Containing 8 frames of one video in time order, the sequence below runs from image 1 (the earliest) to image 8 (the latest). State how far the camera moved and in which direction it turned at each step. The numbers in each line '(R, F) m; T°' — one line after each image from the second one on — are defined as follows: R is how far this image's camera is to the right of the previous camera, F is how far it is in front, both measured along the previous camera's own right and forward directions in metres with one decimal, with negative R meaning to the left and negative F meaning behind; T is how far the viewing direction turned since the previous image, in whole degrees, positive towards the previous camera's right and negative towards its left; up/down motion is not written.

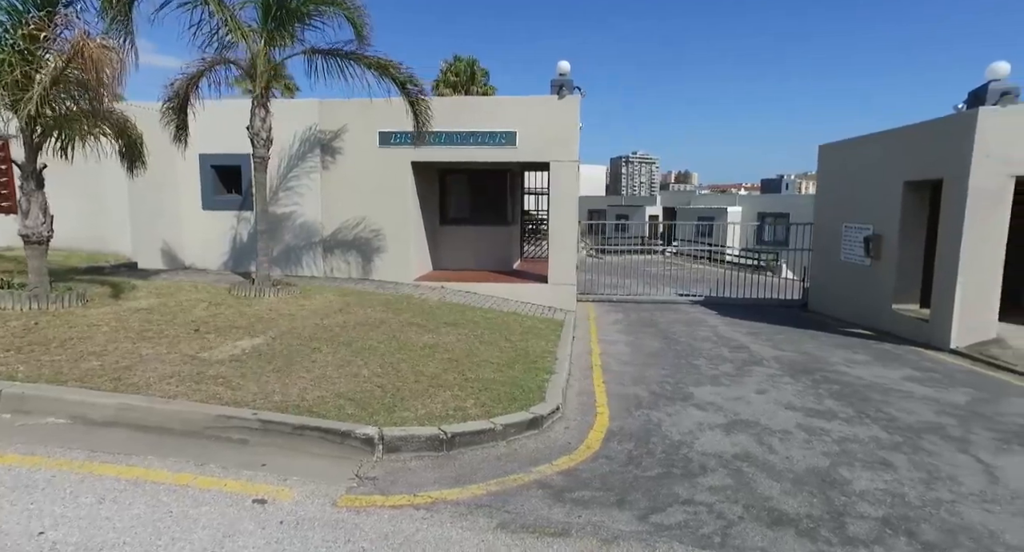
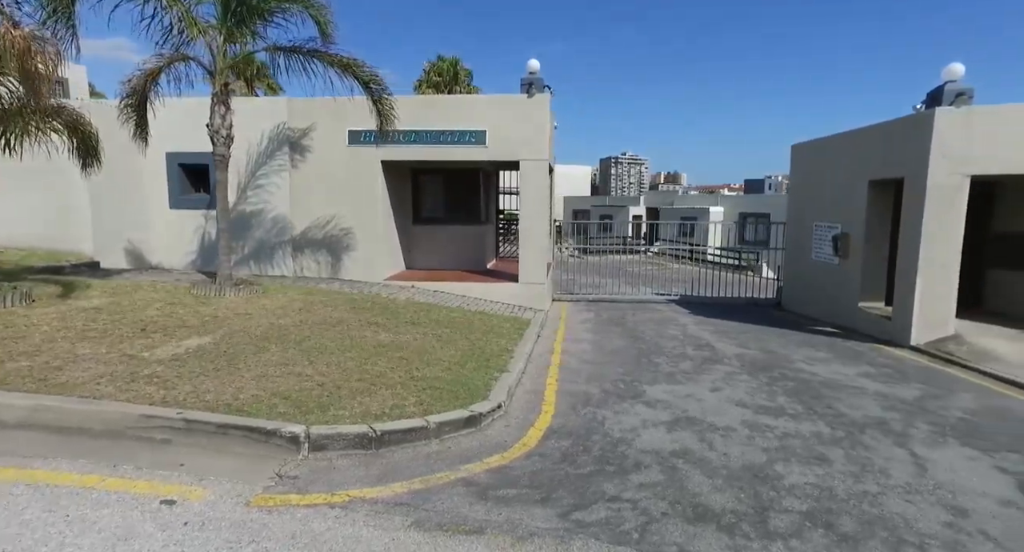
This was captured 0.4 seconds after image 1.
(+0.5, 0.0) m; +1°
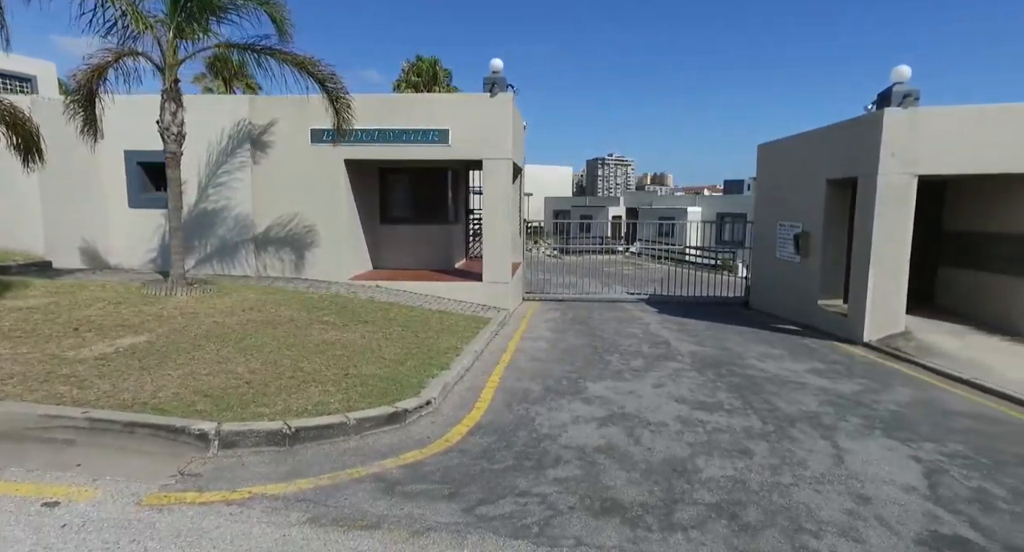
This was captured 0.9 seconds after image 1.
(+0.5, 0.0) m; +1°
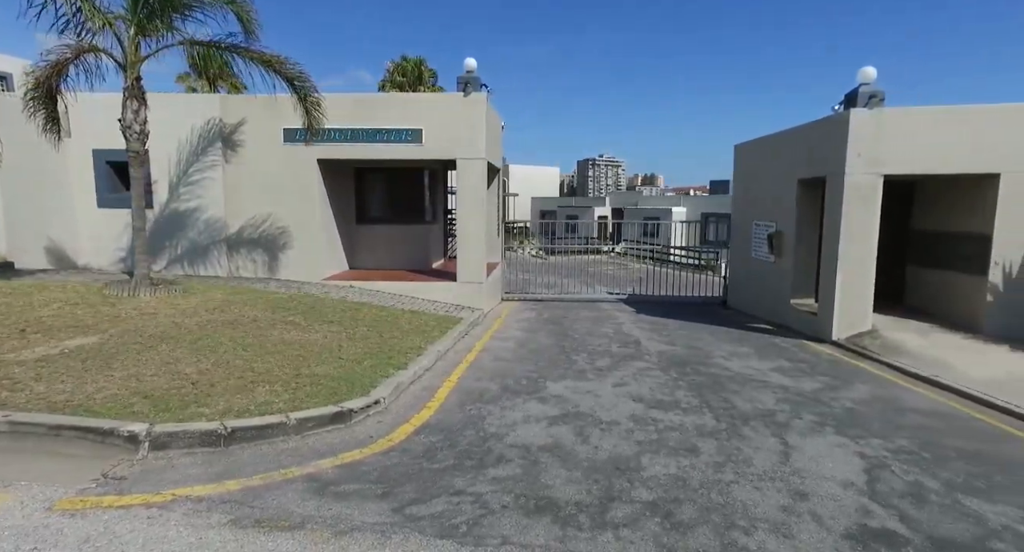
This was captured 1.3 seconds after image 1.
(+0.4, 0.0) m; +1°
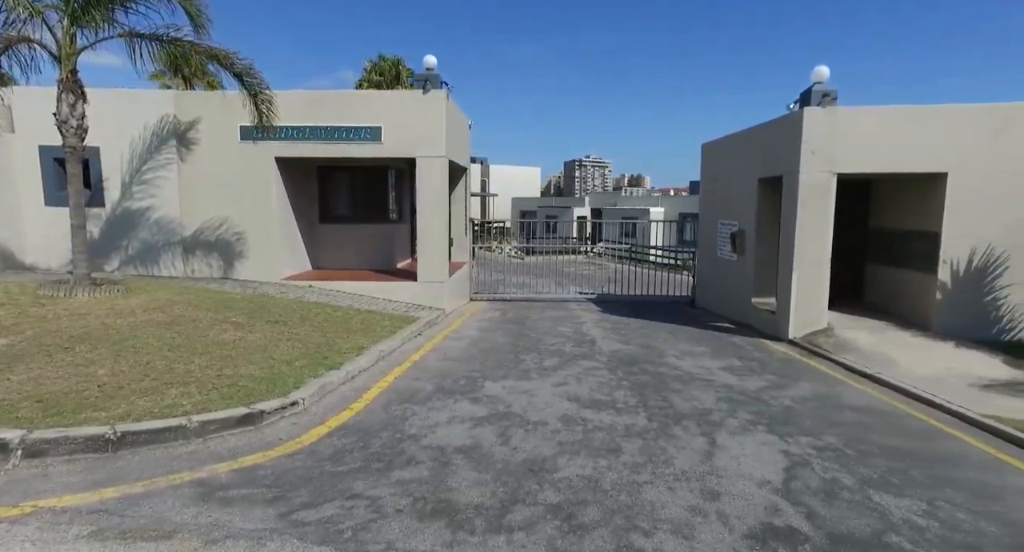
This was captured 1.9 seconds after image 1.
(+0.6, +0.1) m; +1°
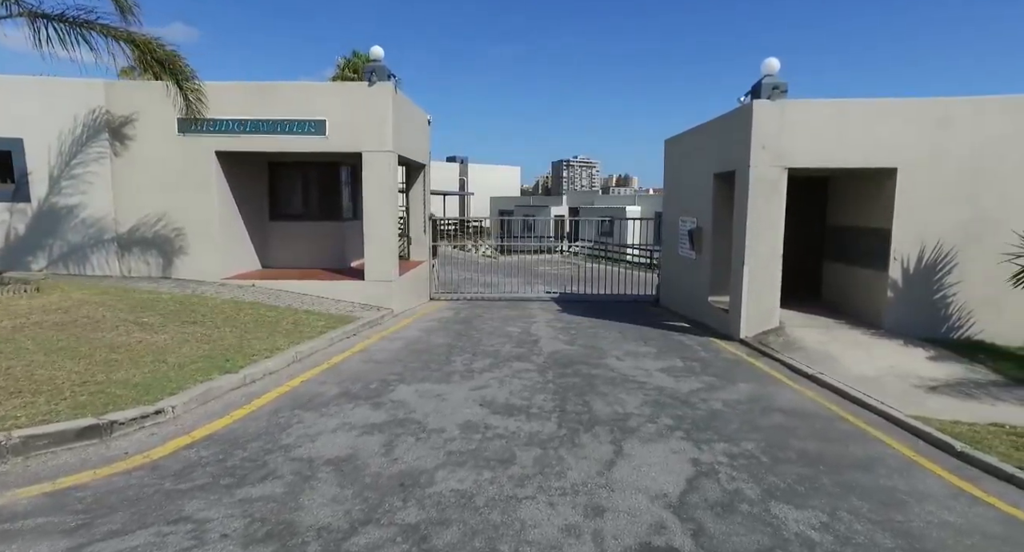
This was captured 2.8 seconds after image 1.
(+0.8, +0.3) m; +1°
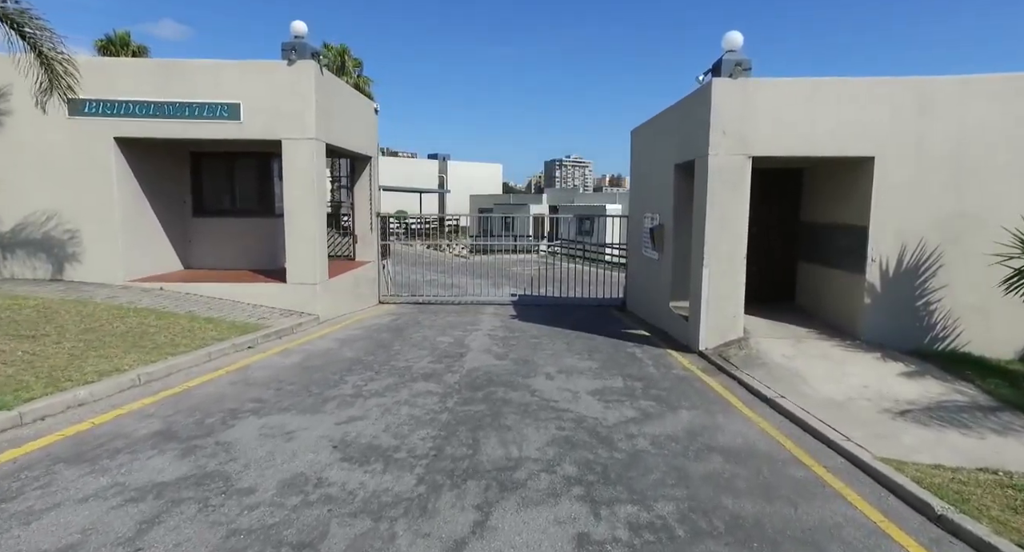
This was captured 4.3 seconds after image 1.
(+1.1, +1.1) m; +1°
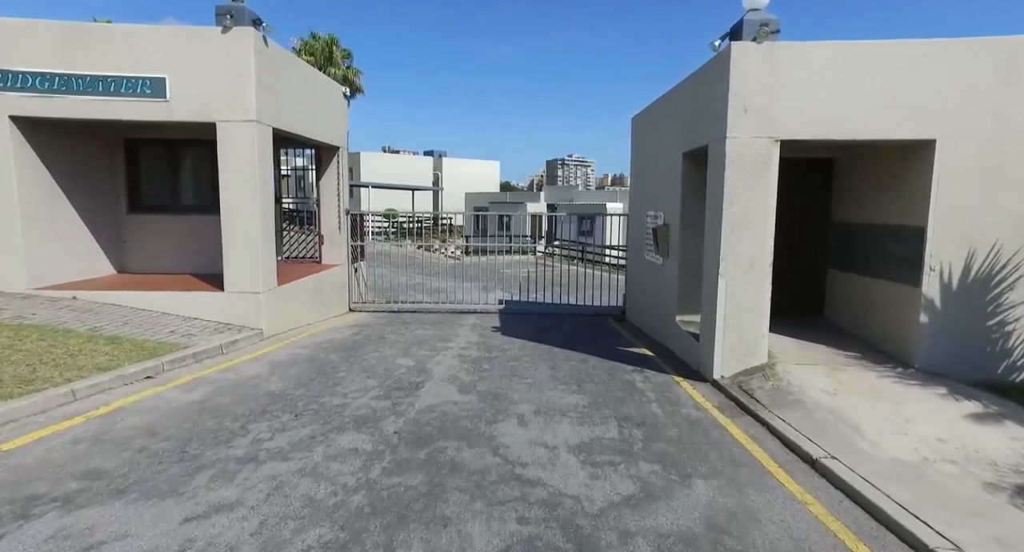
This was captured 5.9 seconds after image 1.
(+0.4, +1.5) m; 0°
